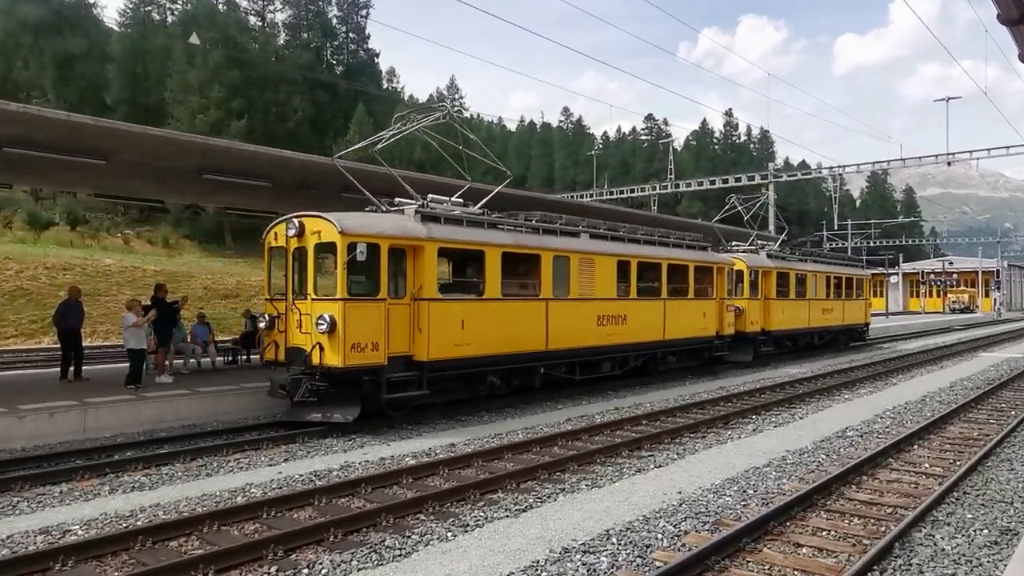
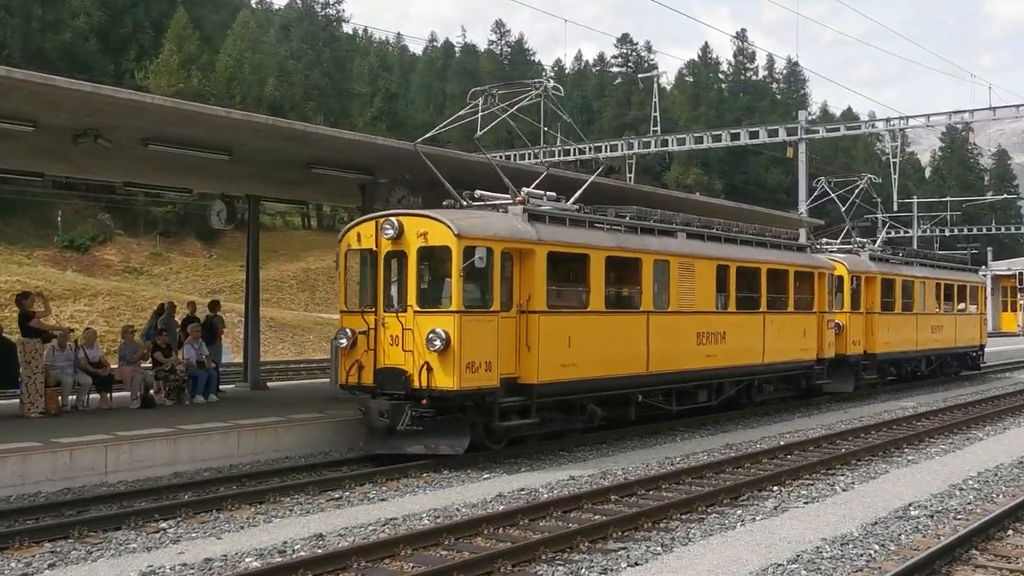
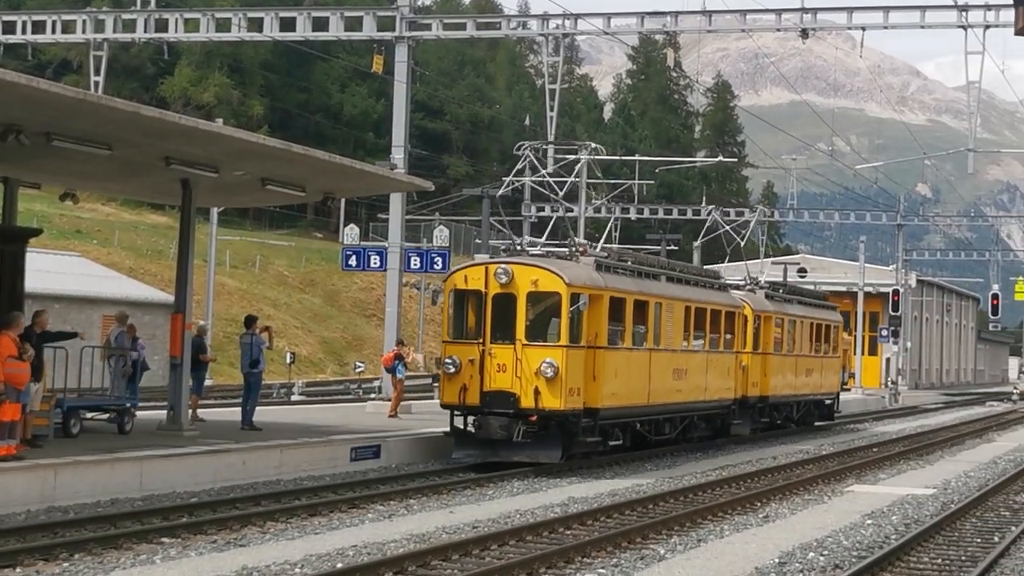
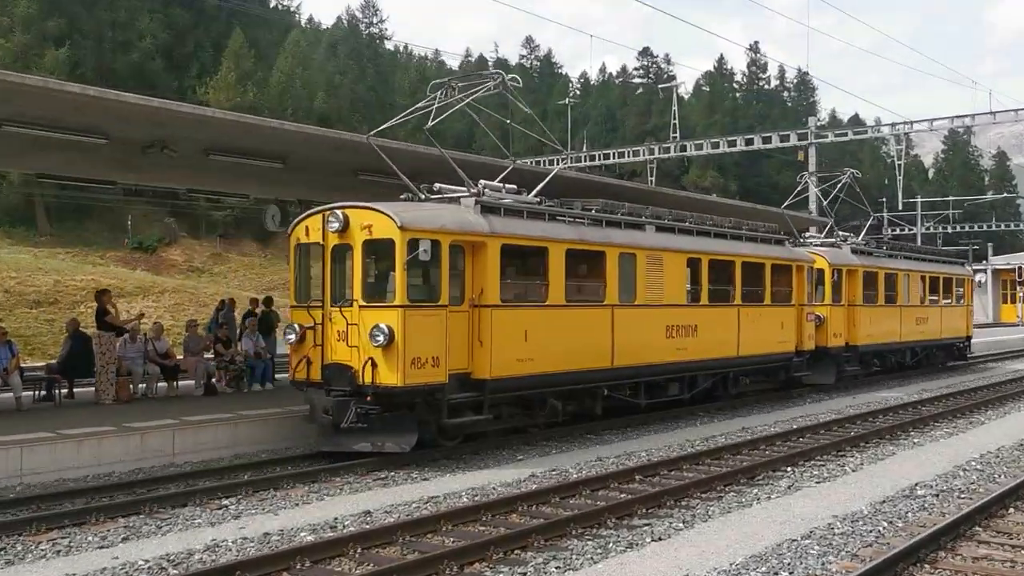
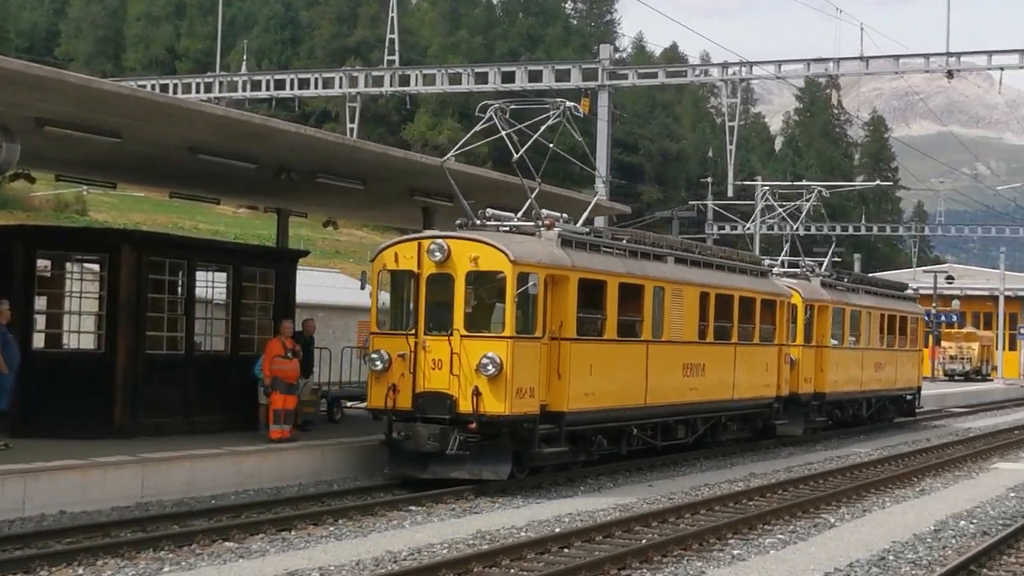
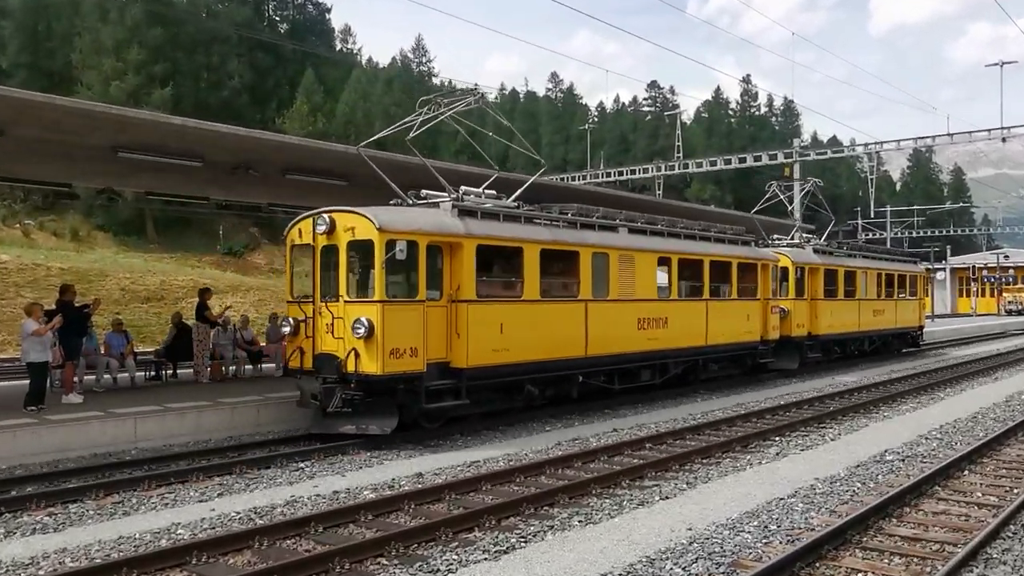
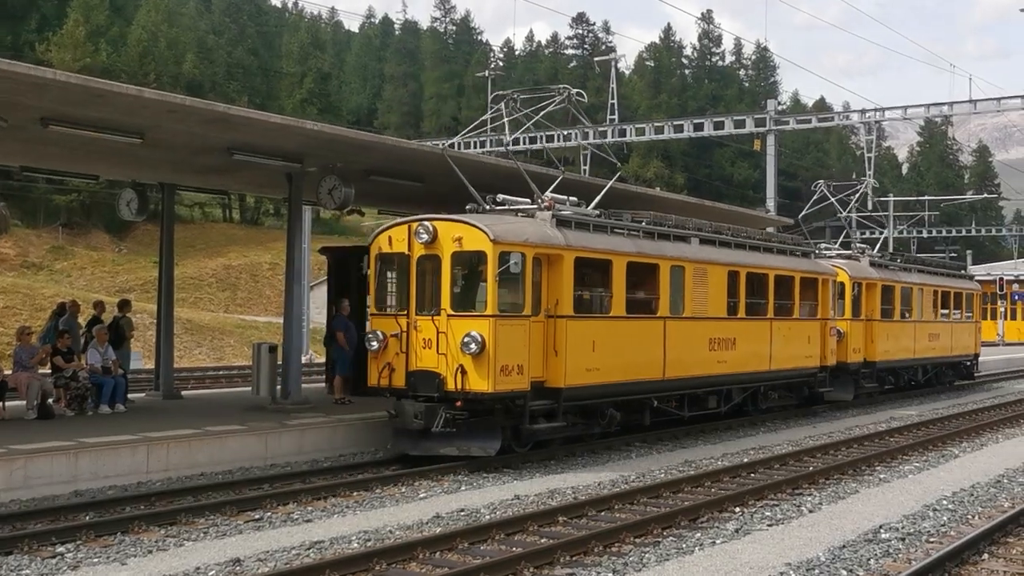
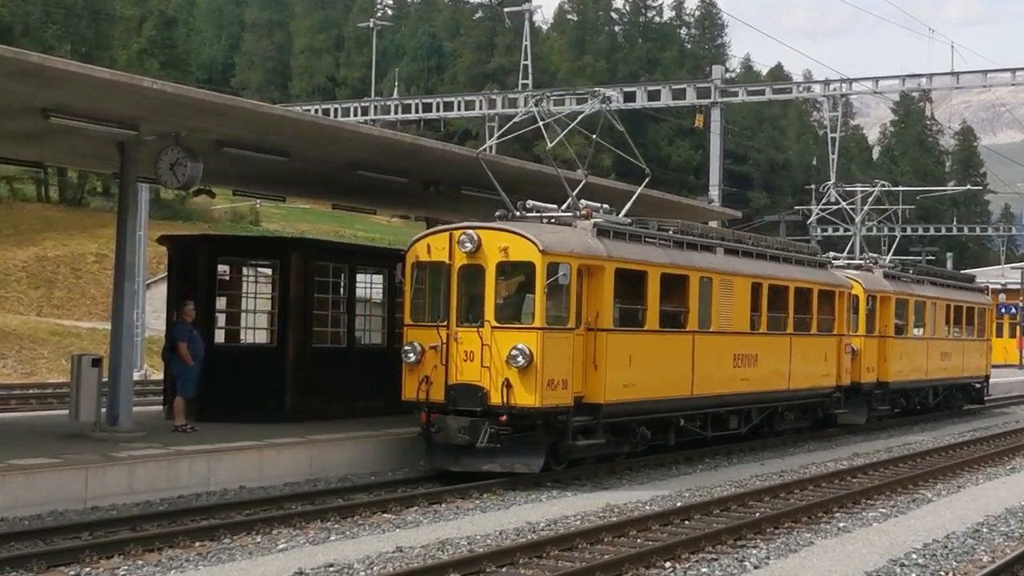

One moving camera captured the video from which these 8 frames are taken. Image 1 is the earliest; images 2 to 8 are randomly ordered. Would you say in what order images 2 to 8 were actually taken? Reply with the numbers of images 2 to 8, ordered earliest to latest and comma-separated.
6, 4, 2, 7, 8, 5, 3
